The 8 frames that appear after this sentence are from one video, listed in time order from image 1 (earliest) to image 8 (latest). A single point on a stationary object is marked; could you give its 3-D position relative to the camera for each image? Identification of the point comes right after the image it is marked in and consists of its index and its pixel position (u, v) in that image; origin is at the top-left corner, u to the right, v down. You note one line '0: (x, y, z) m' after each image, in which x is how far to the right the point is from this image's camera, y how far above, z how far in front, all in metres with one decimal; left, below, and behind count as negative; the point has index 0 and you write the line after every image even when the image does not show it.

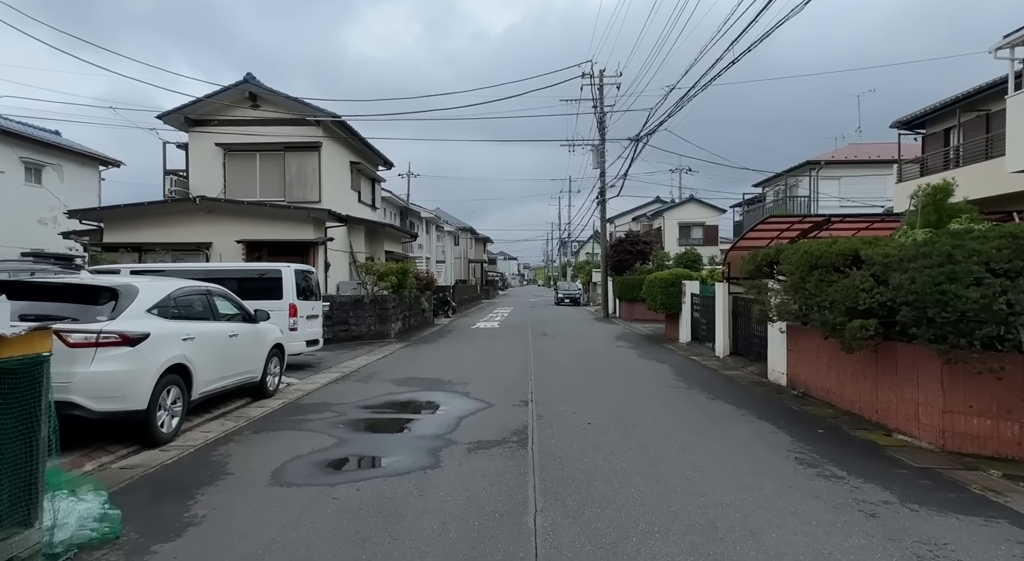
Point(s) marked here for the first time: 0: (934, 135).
0: (+13.7, +4.7, +18.3) m
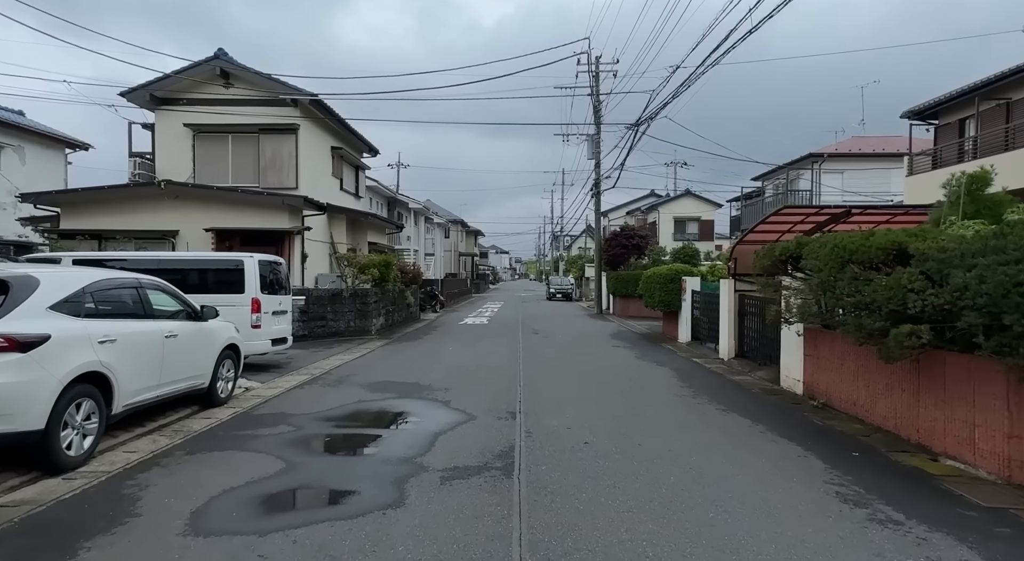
0: (+13.4, +4.8, +17.4) m
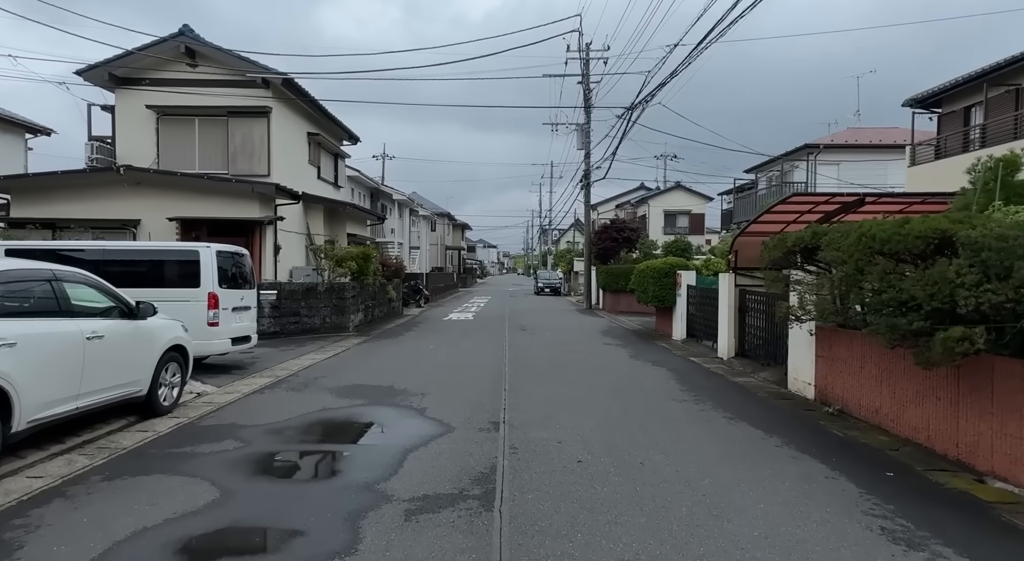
0: (+13.0, +4.9, +16.7) m
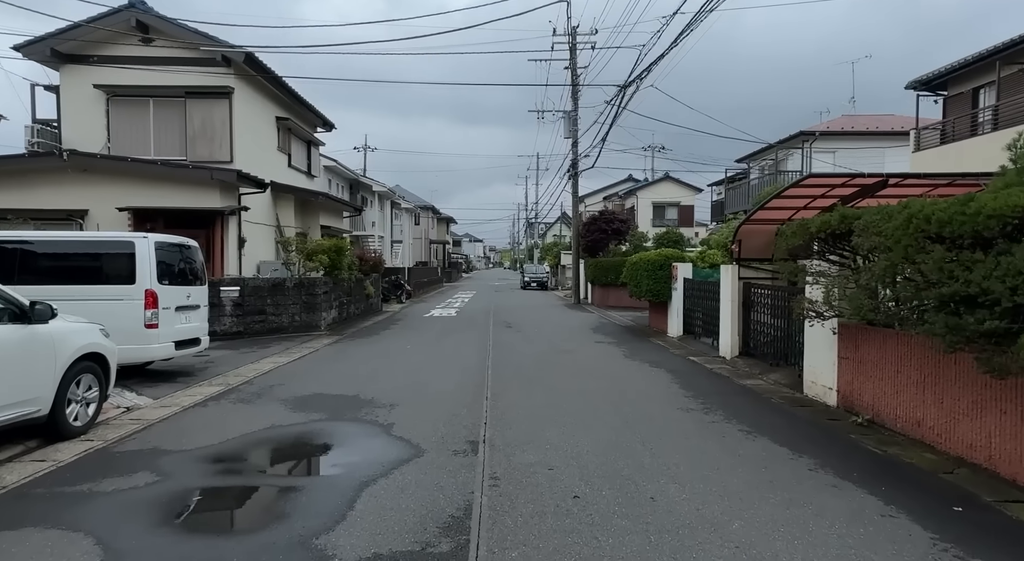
0: (+12.6, +5.2, +15.9) m
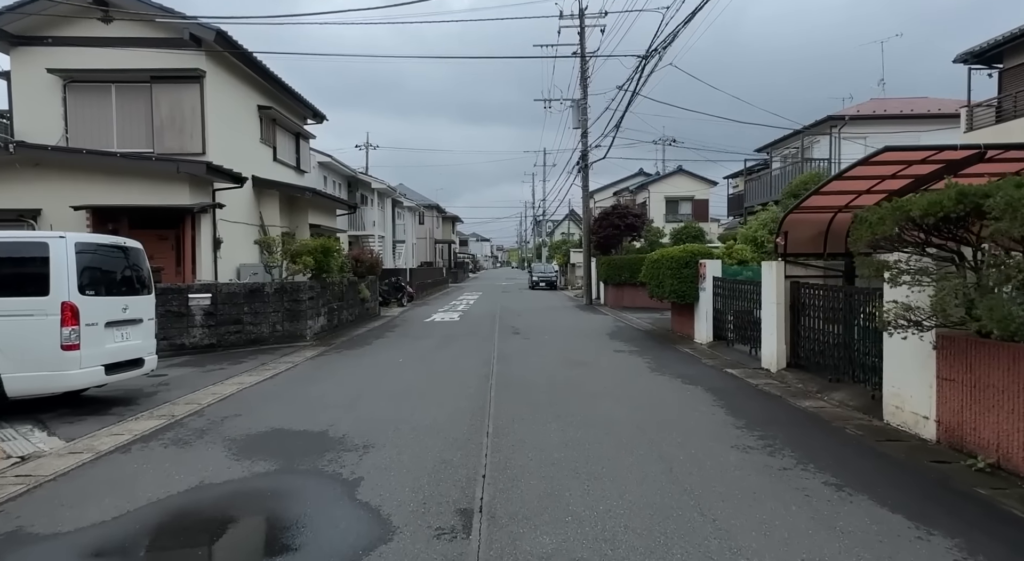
0: (+12.7, +5.3, +14.1) m
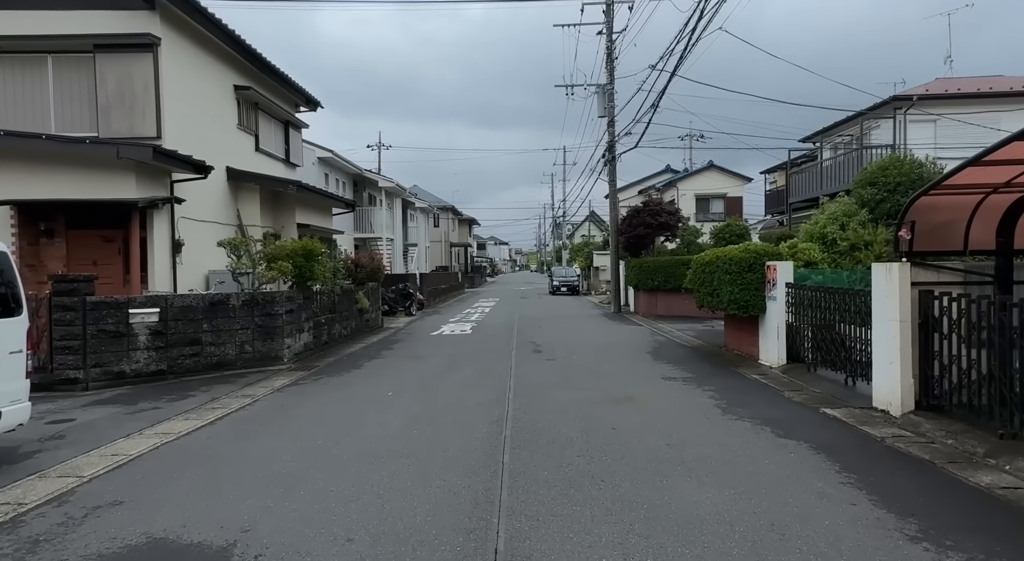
0: (+13.0, +5.2, +11.3) m
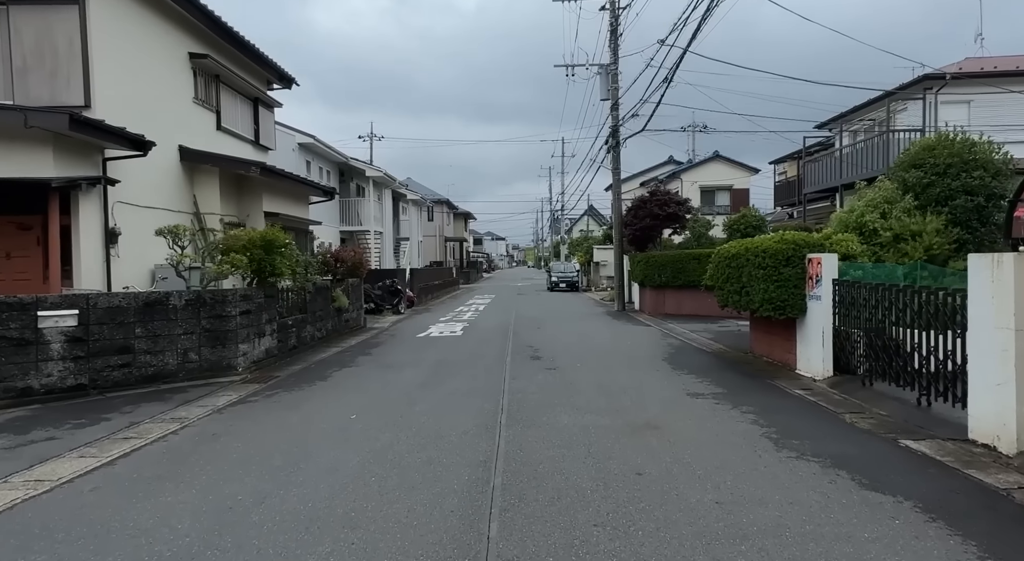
0: (+12.9, +5.3, +9.7) m
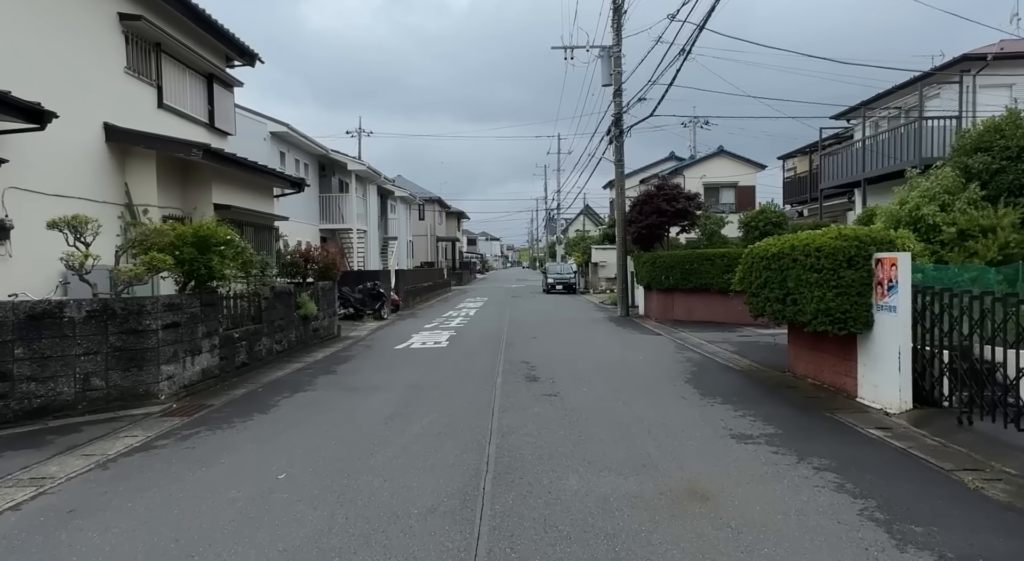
0: (+12.8, +5.2, +7.9) m
